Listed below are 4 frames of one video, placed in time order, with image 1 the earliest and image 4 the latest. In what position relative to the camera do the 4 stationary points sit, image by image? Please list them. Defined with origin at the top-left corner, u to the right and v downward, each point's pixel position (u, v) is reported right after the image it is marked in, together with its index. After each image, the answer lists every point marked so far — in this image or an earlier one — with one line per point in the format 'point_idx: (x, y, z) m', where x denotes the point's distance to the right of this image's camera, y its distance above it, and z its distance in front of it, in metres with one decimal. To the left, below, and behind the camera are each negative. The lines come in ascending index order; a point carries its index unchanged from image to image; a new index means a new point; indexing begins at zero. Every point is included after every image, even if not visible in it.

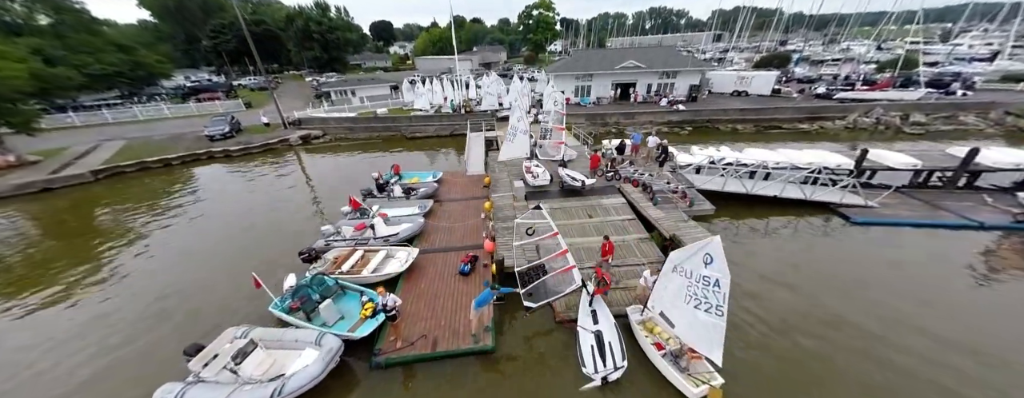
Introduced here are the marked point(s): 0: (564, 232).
0: (+2.4, -1.5, +12.2) m
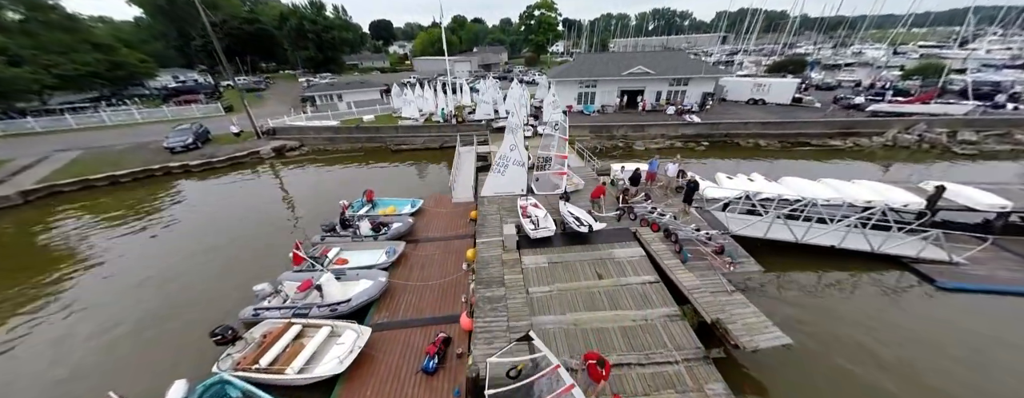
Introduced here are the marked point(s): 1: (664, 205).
0: (+1.9, -3.5, +9.3) m
1: (+7.8, -0.2, +13.6) m
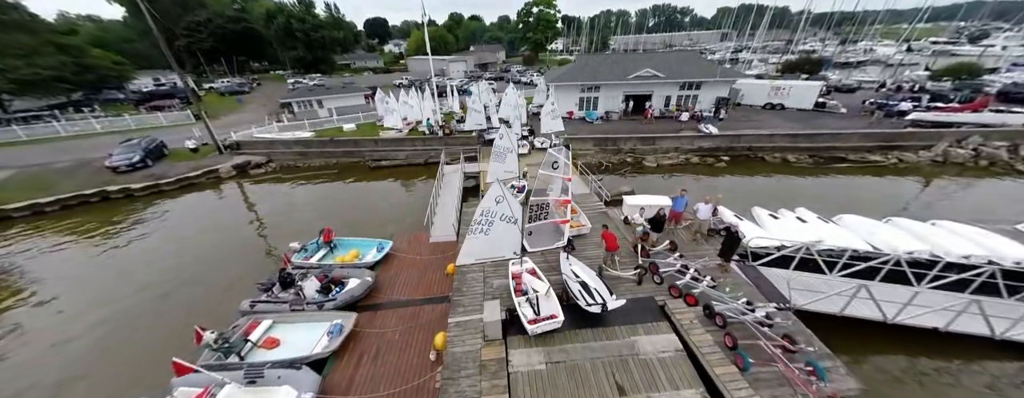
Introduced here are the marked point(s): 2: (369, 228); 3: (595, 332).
0: (+1.4, -5.7, +6.2) m
1: (+7.3, -2.2, +10.5) m
2: (-9.4, -1.7, +17.8) m
3: (+2.6, -4.1, +8.2) m
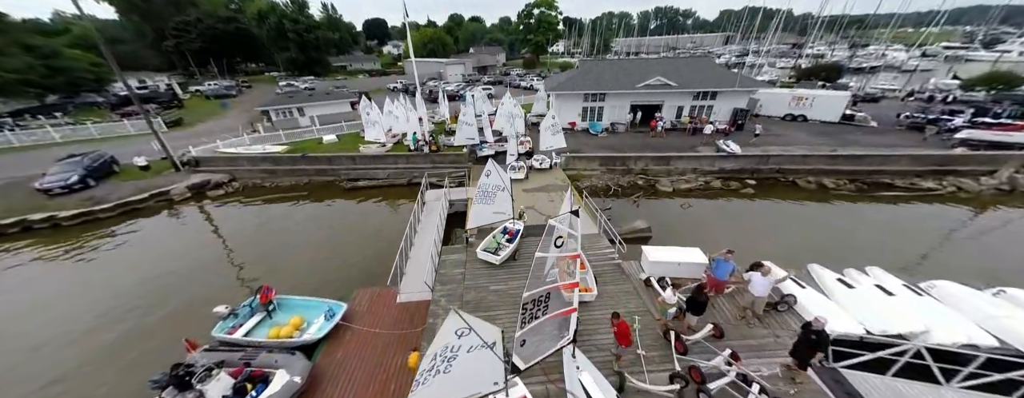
0: (+0.9, -7.7, +3.1) m
1: (+6.8, -4.4, +7.5) m
2: (-9.9, -3.8, +14.8) m
3: (+2.2, -6.2, +5.2) m
